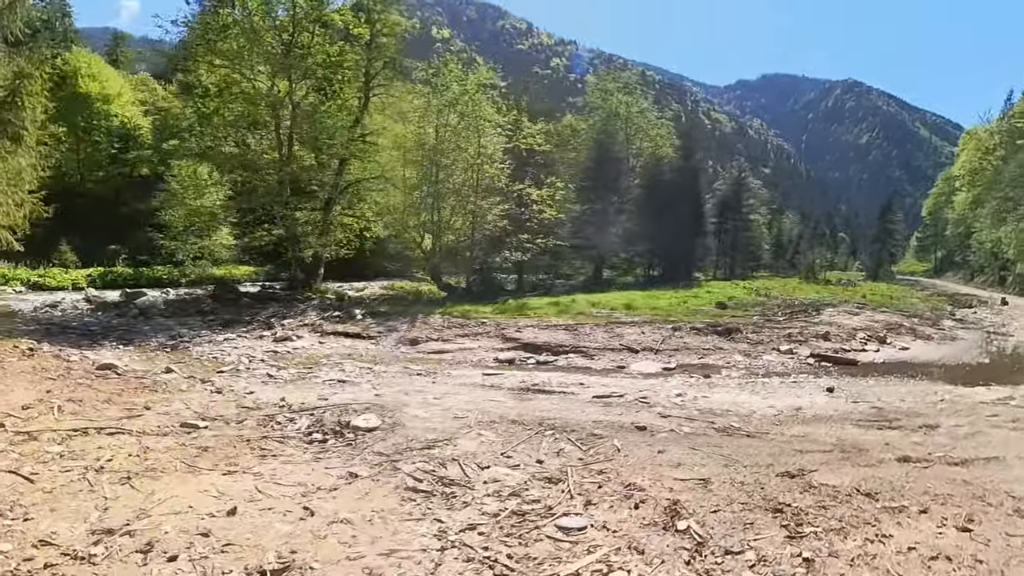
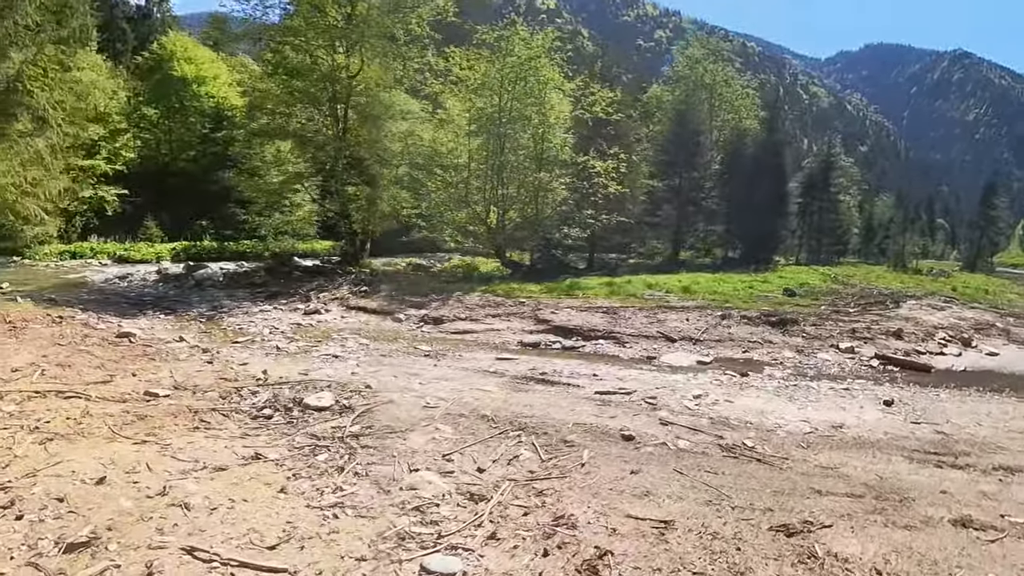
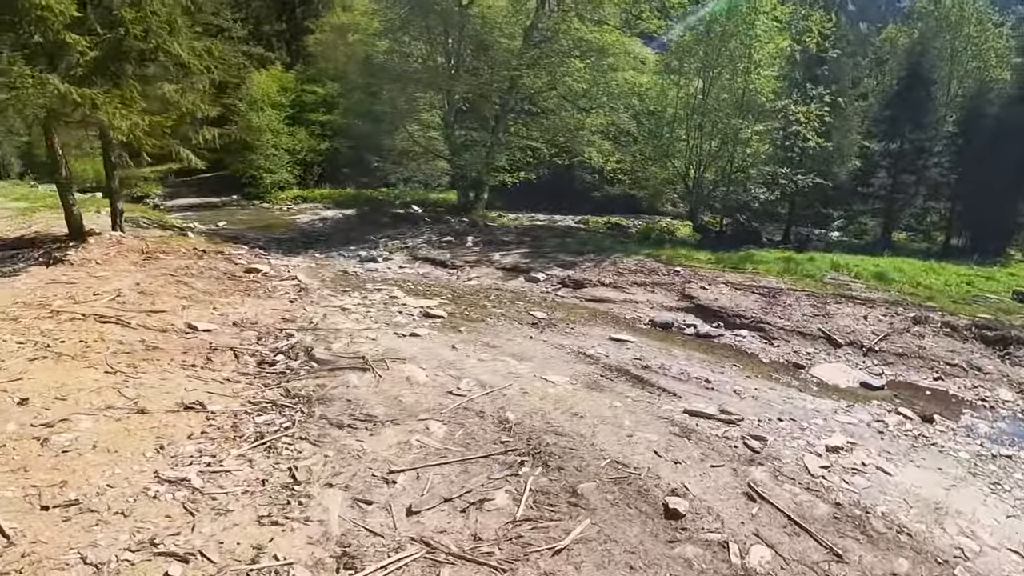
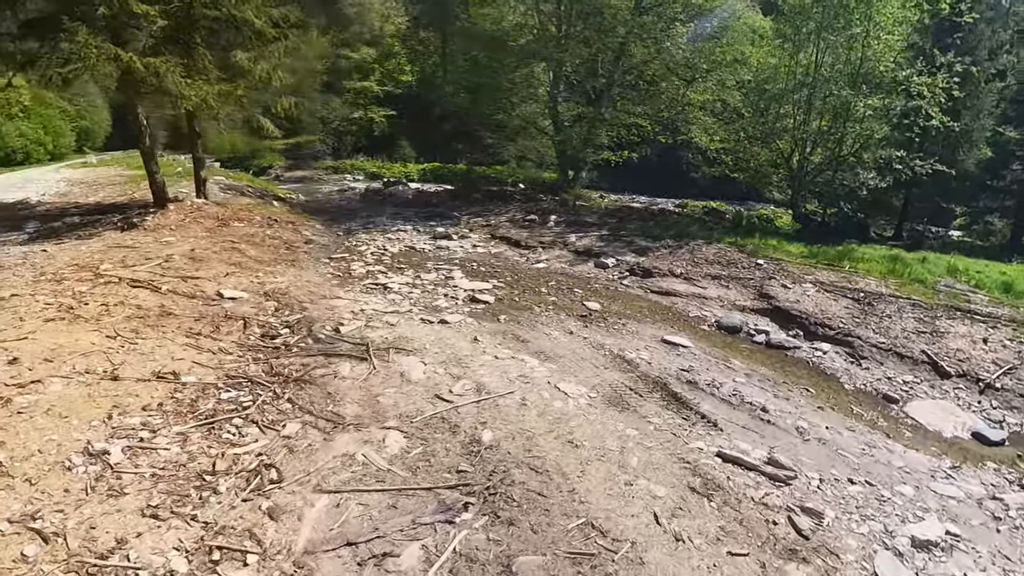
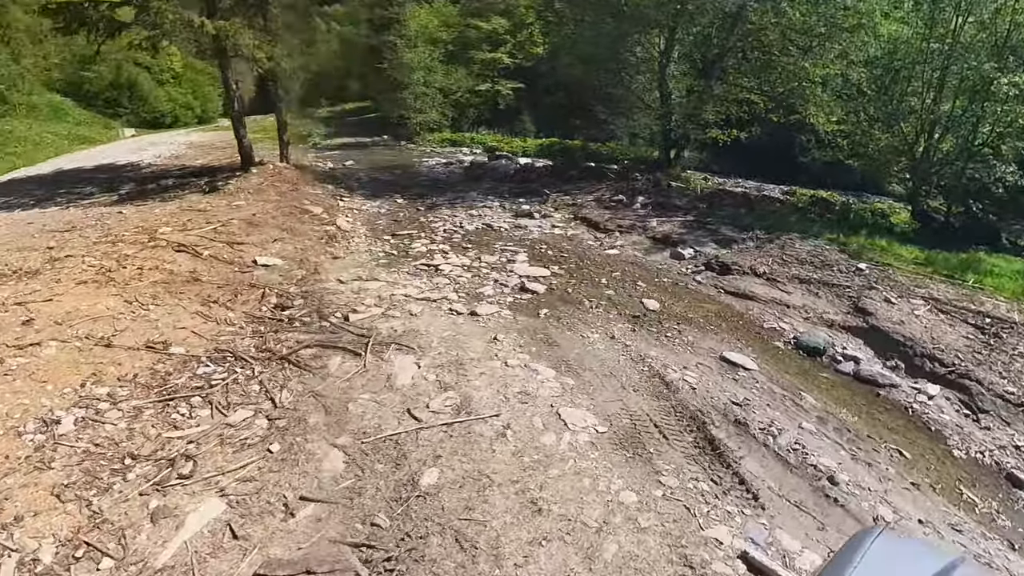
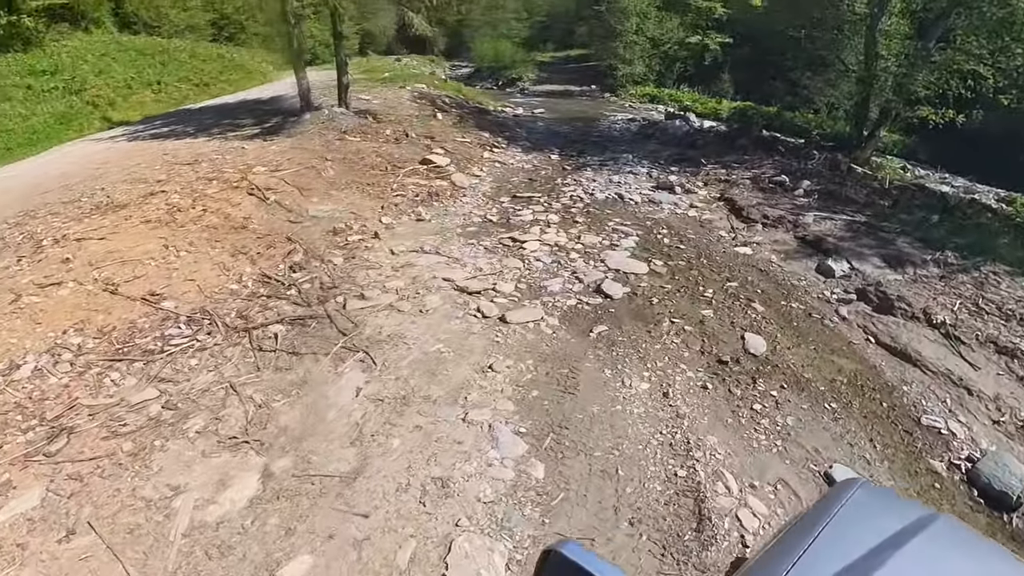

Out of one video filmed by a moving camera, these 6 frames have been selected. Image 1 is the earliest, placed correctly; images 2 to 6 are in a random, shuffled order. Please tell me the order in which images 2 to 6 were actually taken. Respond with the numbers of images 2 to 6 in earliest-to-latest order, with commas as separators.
2, 3, 4, 5, 6
